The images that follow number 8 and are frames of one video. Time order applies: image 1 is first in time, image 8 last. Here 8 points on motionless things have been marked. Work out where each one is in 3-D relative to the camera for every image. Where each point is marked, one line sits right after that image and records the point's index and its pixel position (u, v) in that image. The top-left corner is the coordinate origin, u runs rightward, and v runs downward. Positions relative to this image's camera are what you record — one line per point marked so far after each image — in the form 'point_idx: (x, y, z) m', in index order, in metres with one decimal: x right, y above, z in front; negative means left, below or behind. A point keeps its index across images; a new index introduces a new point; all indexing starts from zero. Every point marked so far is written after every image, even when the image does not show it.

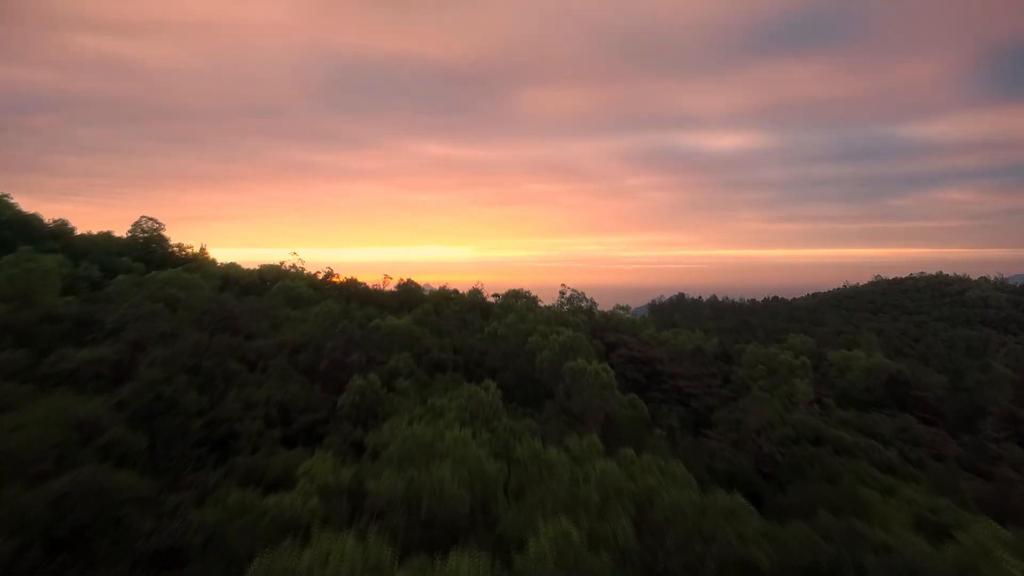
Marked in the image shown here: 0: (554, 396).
0: (+0.5, -1.3, +8.6) m
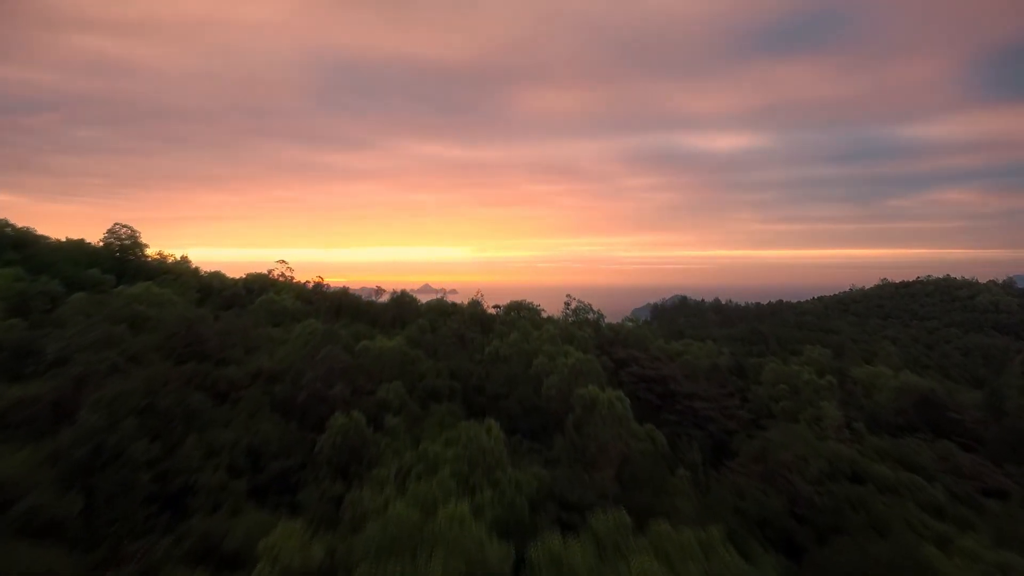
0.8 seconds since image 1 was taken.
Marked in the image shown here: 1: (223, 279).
0: (+0.6, -1.5, +7.7) m
1: (-5.4, +0.2, +13.7) m
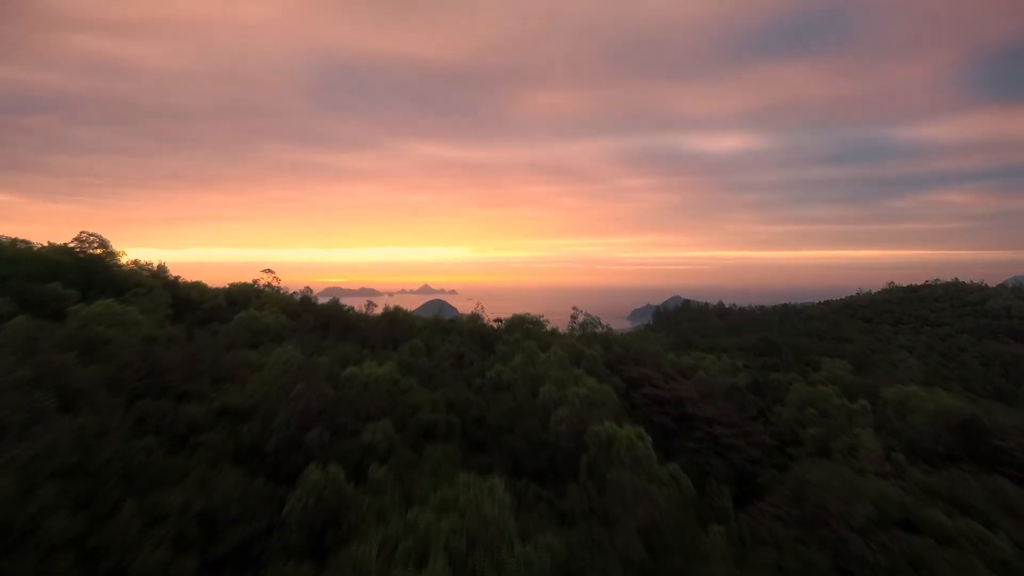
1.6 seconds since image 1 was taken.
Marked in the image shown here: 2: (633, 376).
0: (+0.6, -1.7, +6.7) m
1: (-5.4, -0.1, +12.7) m
2: (+1.9, -1.4, +11.7) m
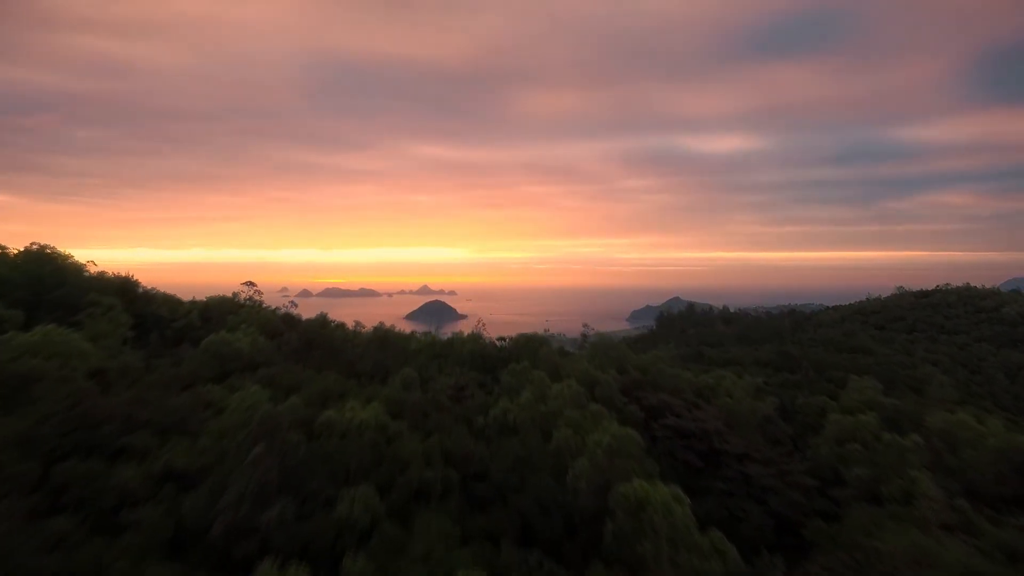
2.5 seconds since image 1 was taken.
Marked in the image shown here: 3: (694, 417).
0: (+0.7, -2.0, +5.5) m
1: (-5.3, -0.3, +11.5) m
2: (+2.0, -1.7, +10.5) m
3: (+2.6, -1.8, +10.3) m
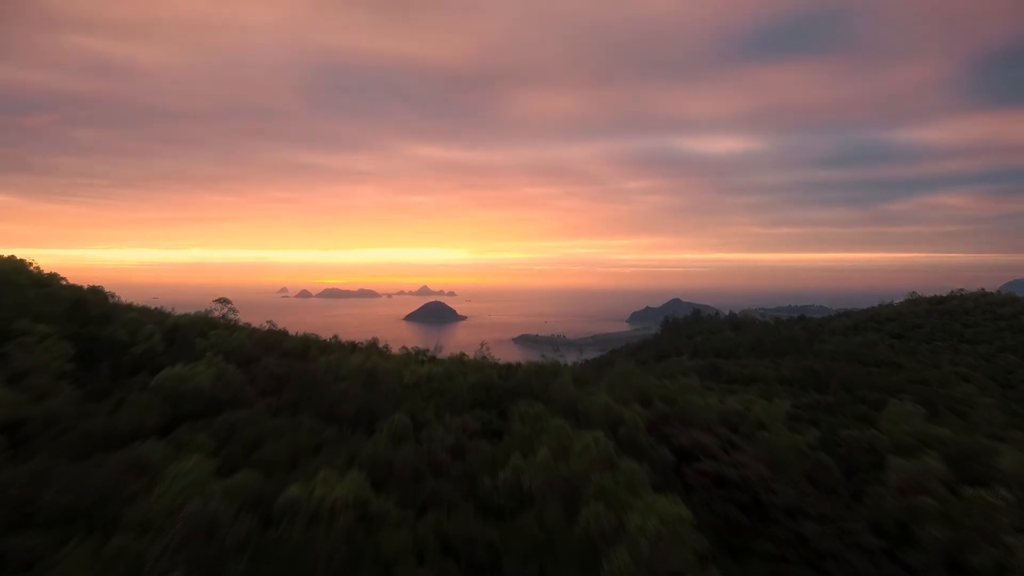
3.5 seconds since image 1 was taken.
0: (+0.8, -2.2, +4.1) m
1: (-5.2, -0.6, +10.1) m
2: (+2.1, -1.9, +9.0) m
3: (+2.7, -2.1, +8.9) m
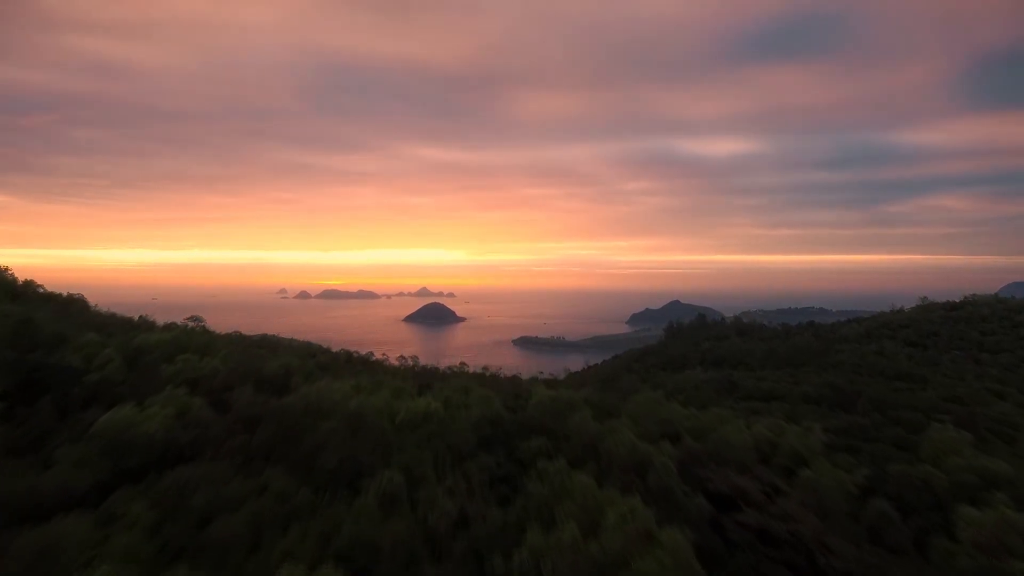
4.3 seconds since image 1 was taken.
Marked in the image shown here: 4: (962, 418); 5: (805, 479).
0: (+0.9, -2.5, +2.9) m
1: (-5.1, -0.8, +8.9) m
2: (+2.2, -2.2, +7.8) m
3: (+2.8, -2.3, +7.7) m
4: (+9.1, -2.6, +14.8) m
5: (+3.6, -2.4, +9.1) m
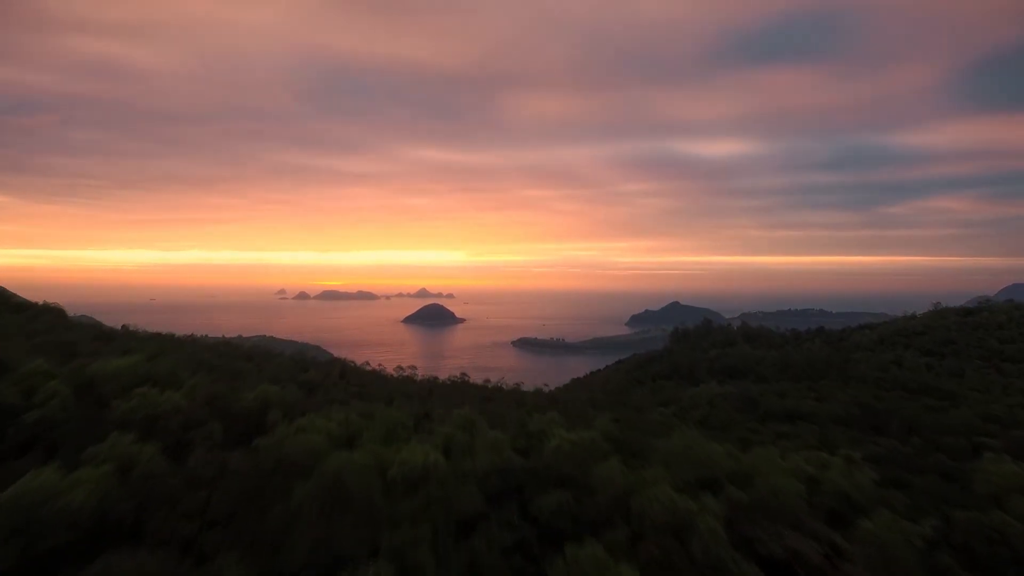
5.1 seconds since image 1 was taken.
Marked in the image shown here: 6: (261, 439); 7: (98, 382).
0: (+1.1, -2.7, +1.6) m
1: (-5.0, -1.0, +7.6) m
2: (+2.4, -2.4, +6.6) m
3: (+2.9, -2.6, +6.4) m
4: (+9.2, -2.9, +13.5) m
5: (+3.8, -2.6, +7.8) m
6: (-2.5, -1.4, +7.1) m
7: (-4.6, -1.0, +8.1) m
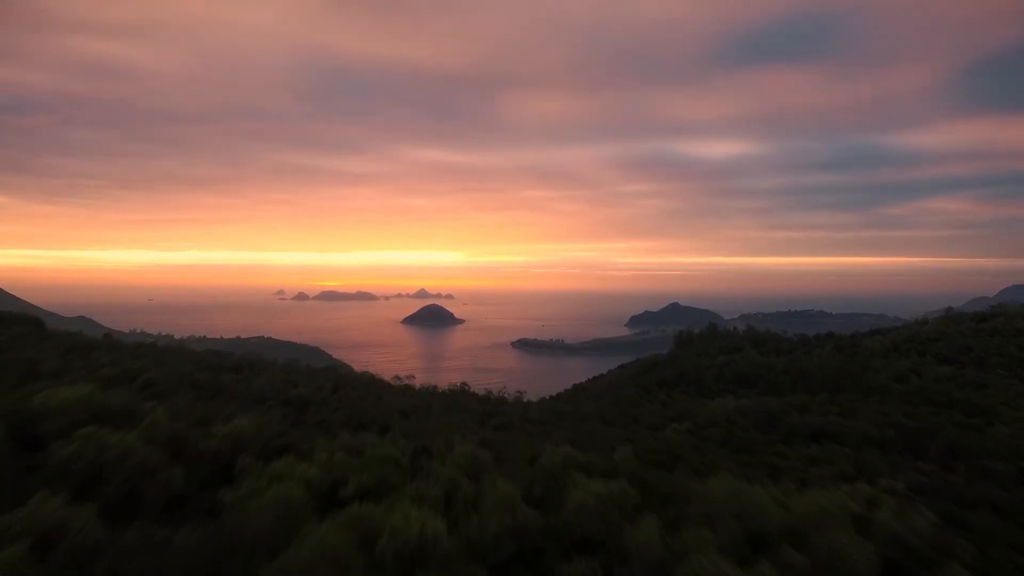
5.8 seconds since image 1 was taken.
0: (+1.2, -2.9, +0.4) m
1: (-4.8, -1.2, +6.4) m
2: (+2.5, -2.6, +5.4) m
3: (+3.1, -2.8, +5.2) m
4: (+9.4, -3.1, +12.3) m
5: (+3.9, -2.8, +6.6) m
6: (-2.3, -1.6, +5.9) m
7: (-4.5, -1.2, +6.9) m
